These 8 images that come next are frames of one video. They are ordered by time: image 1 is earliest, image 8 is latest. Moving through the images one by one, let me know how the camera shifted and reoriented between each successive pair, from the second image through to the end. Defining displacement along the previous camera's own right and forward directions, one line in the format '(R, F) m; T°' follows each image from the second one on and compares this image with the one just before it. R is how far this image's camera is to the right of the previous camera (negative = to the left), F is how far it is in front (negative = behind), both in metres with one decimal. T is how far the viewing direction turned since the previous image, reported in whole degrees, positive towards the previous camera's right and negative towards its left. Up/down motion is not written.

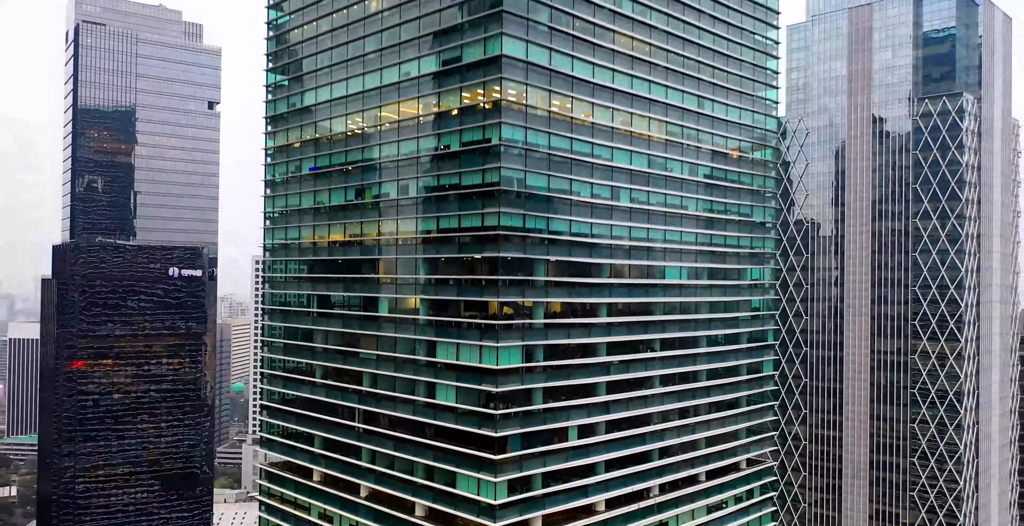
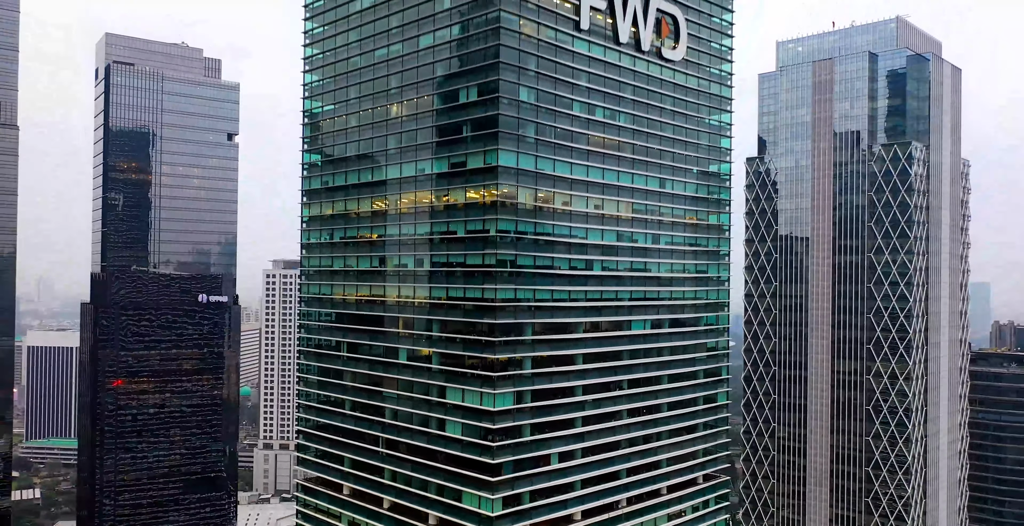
(+0.4, -11.7) m; 0°
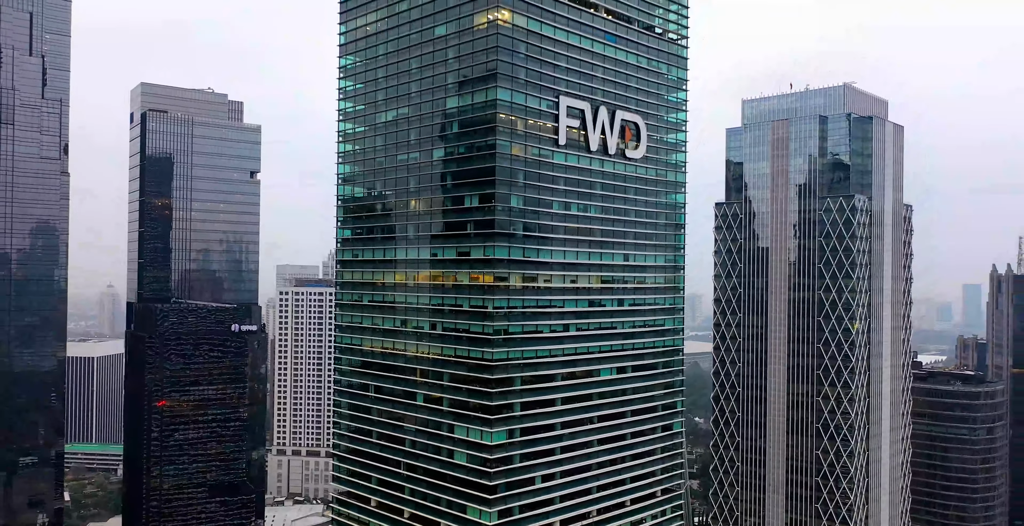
(+0.6, -16.6) m; 0°
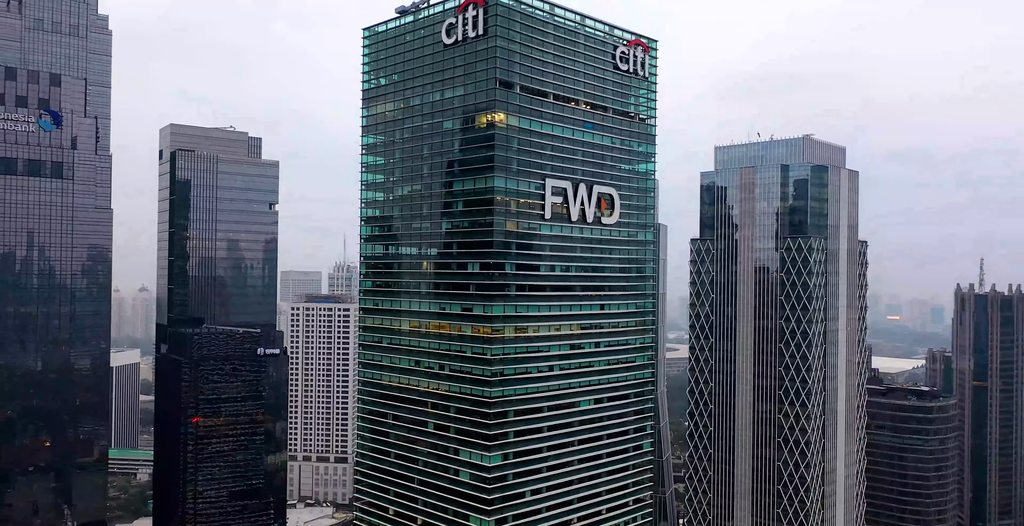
(+0.5, -16.5) m; 0°
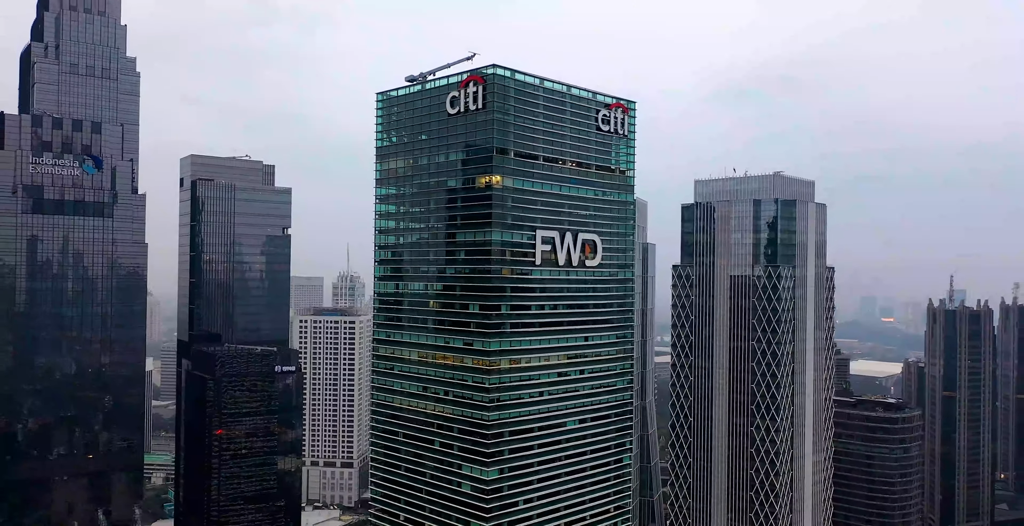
(+0.5, -14.3) m; 0°
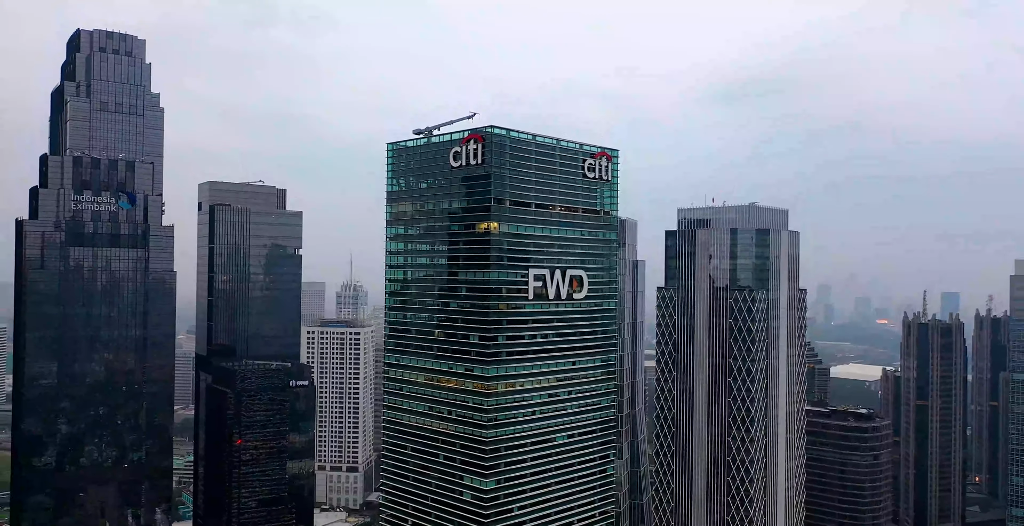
(+0.6, -14.3) m; 0°
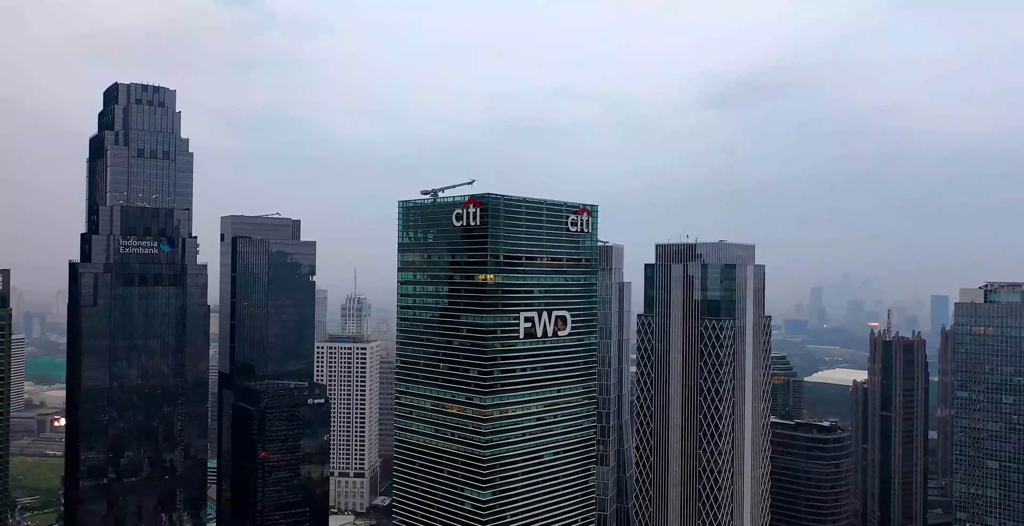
(+0.9, -21.4) m; 0°
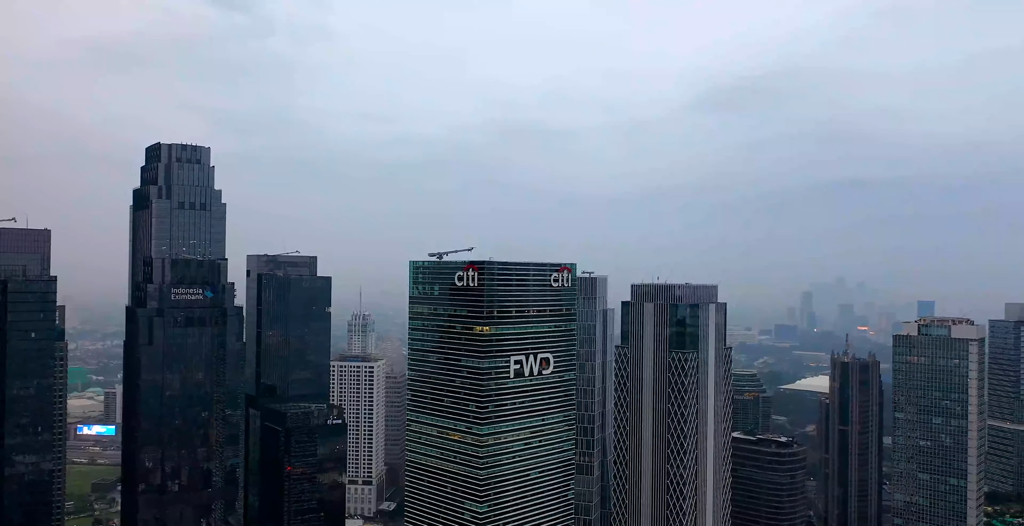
(+1.5, -30.3) m; 0°
